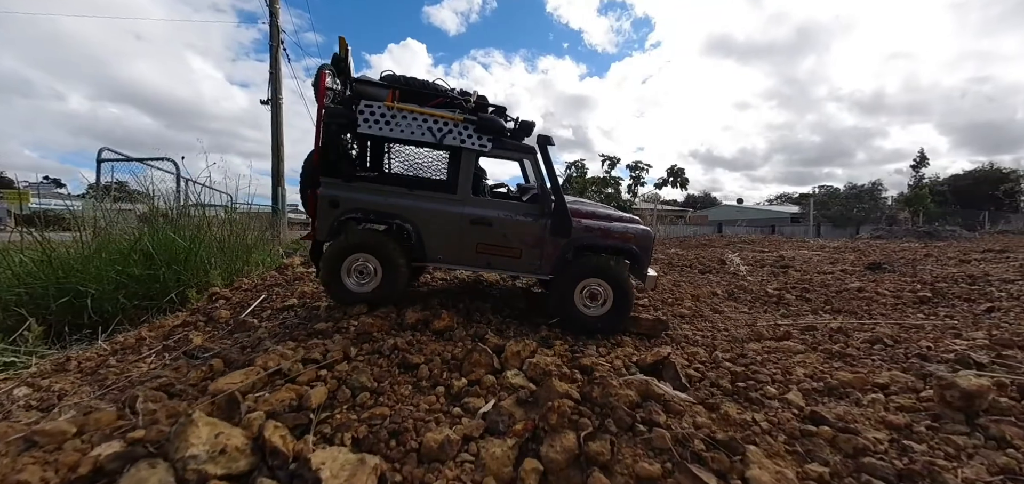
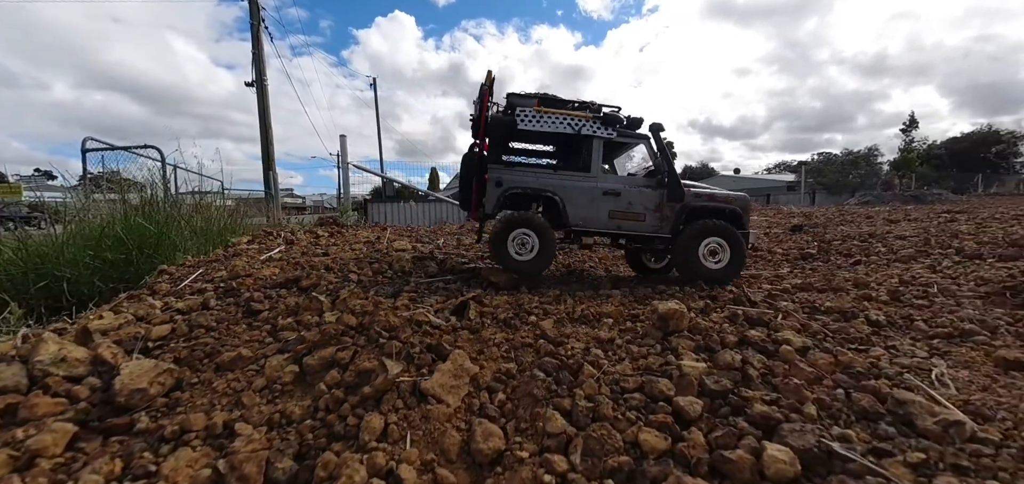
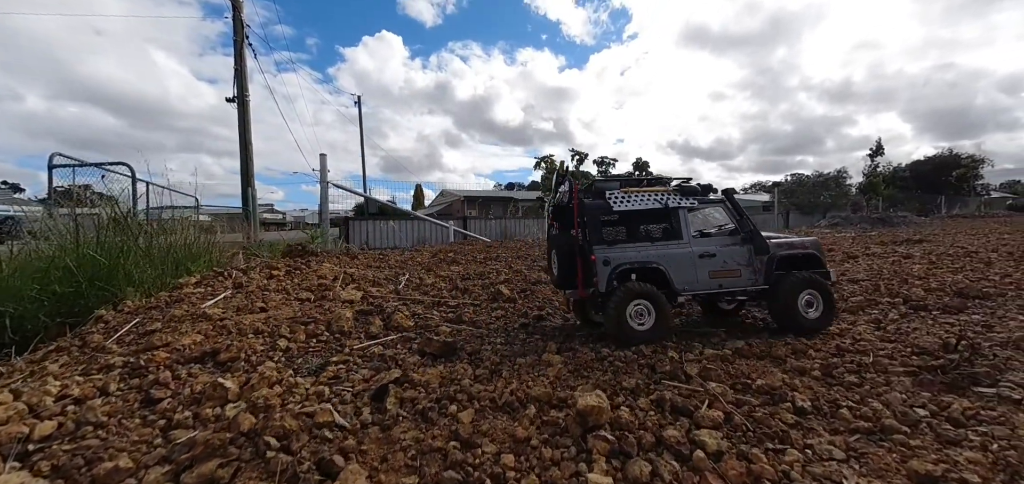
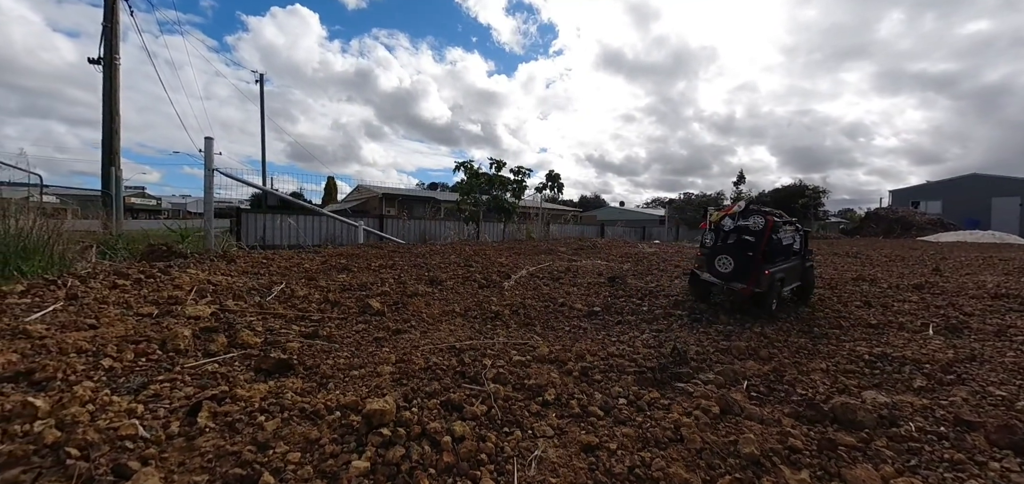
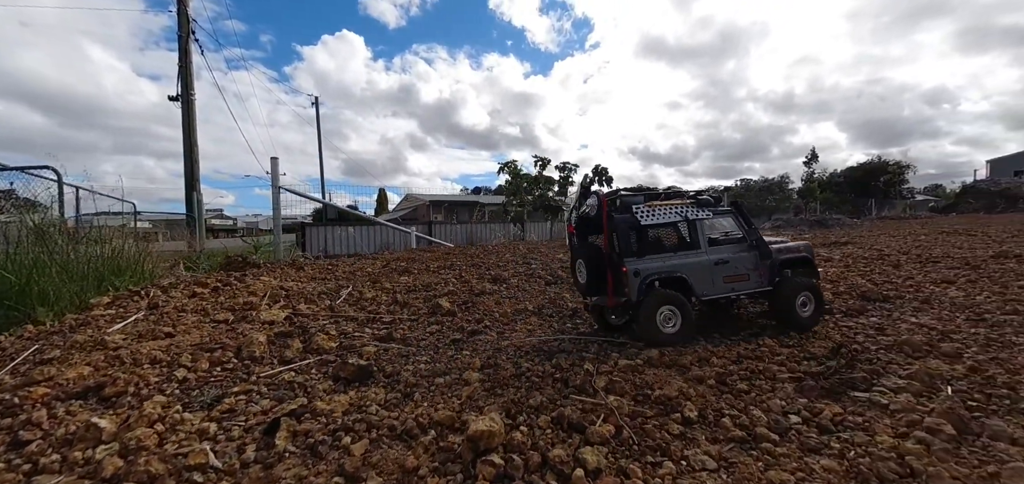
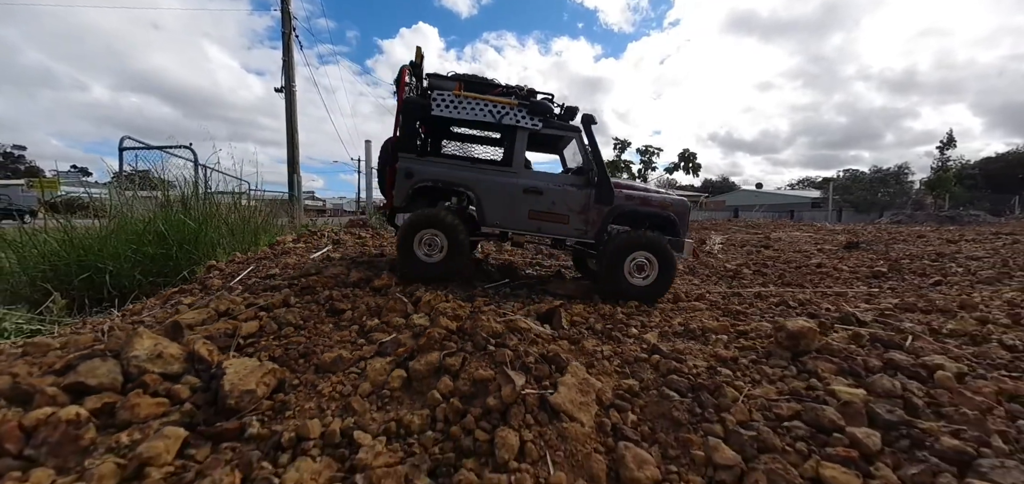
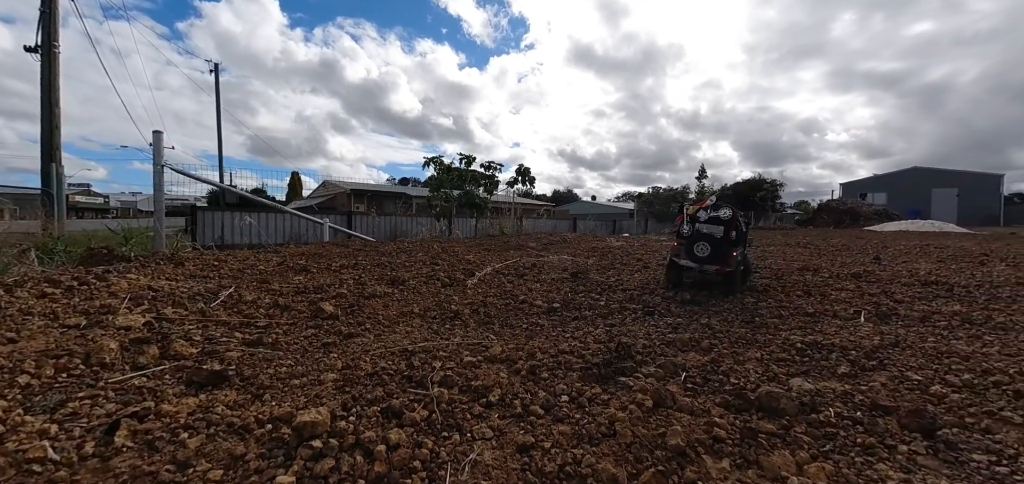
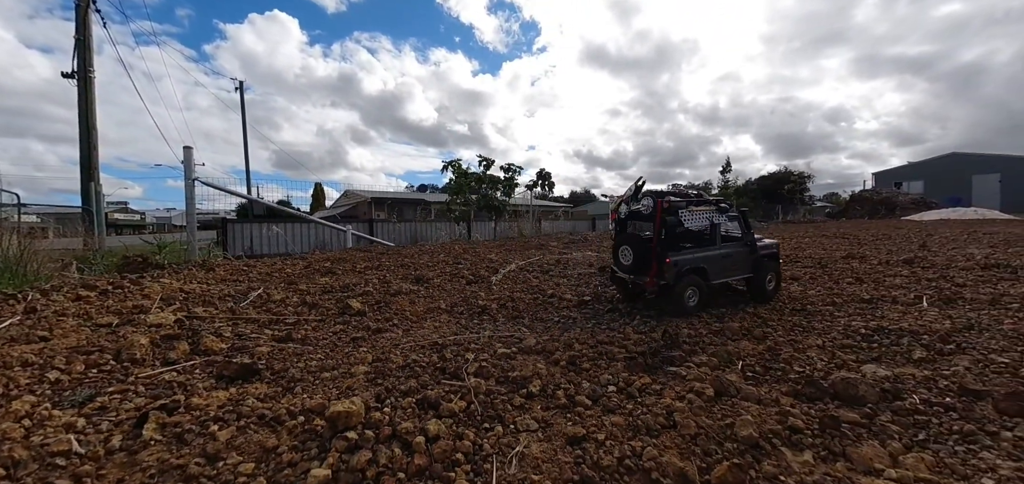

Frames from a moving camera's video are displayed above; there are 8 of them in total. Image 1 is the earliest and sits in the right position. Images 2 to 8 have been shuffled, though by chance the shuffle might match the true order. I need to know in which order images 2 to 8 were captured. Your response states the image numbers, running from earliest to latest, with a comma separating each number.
6, 2, 3, 5, 8, 4, 7
